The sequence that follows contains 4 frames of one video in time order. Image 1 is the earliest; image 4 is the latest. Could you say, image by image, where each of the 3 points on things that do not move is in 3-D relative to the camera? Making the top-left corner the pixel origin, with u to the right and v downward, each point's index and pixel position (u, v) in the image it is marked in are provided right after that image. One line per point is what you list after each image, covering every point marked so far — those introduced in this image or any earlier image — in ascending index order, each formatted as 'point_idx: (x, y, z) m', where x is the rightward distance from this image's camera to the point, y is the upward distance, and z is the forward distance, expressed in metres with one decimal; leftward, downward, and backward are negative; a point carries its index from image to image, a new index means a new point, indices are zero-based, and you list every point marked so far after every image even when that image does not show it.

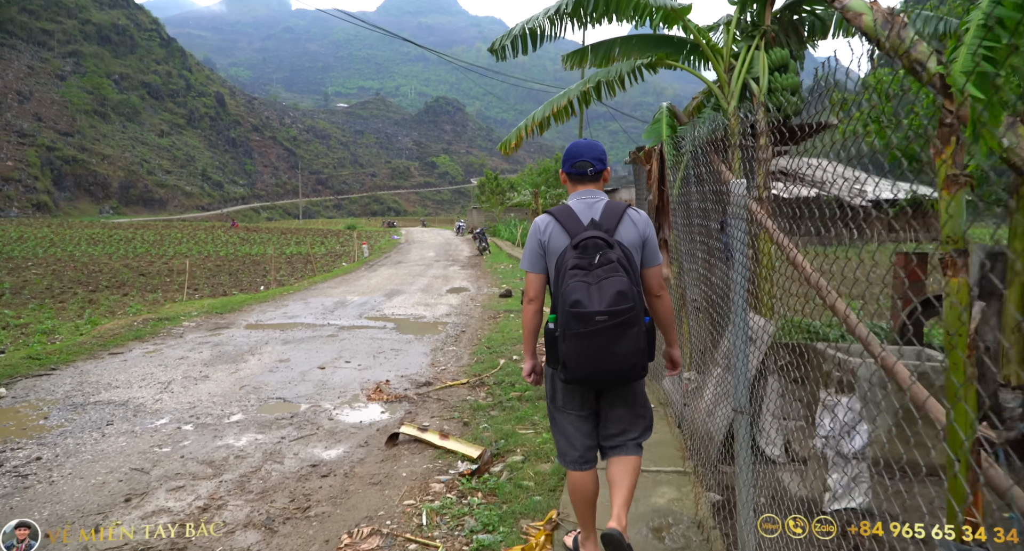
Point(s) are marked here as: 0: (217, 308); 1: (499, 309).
0: (-4.8, -0.5, +10.1) m
1: (-0.2, -0.6, +10.4) m
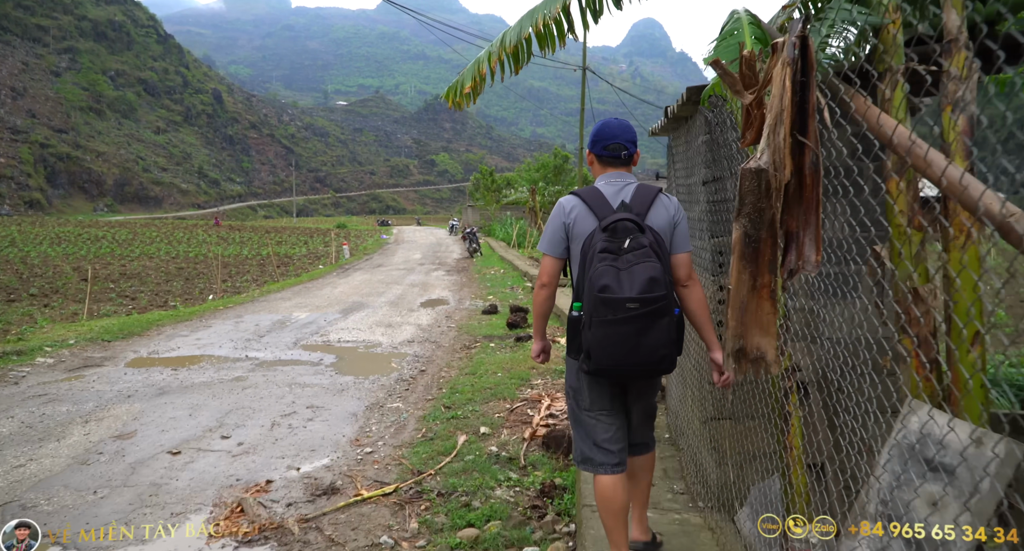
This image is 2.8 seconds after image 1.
0: (-5.0, -0.7, +7.8) m
1: (-0.5, -0.8, +8.1) m
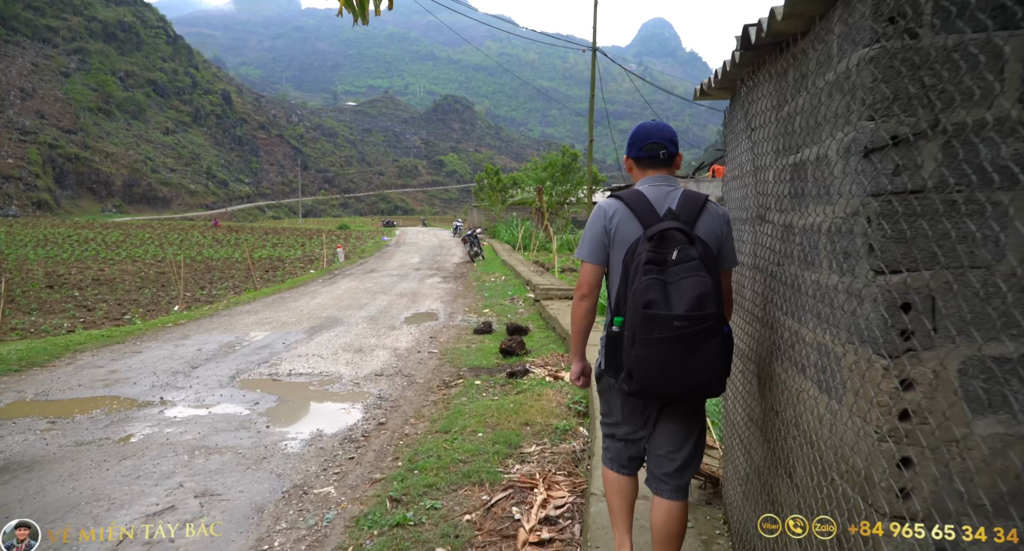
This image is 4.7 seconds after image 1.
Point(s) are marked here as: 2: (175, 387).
0: (-5.1, -0.9, +6.3) m
1: (-0.5, -1.0, +6.6) m
2: (-3.1, -1.0, +5.7) m
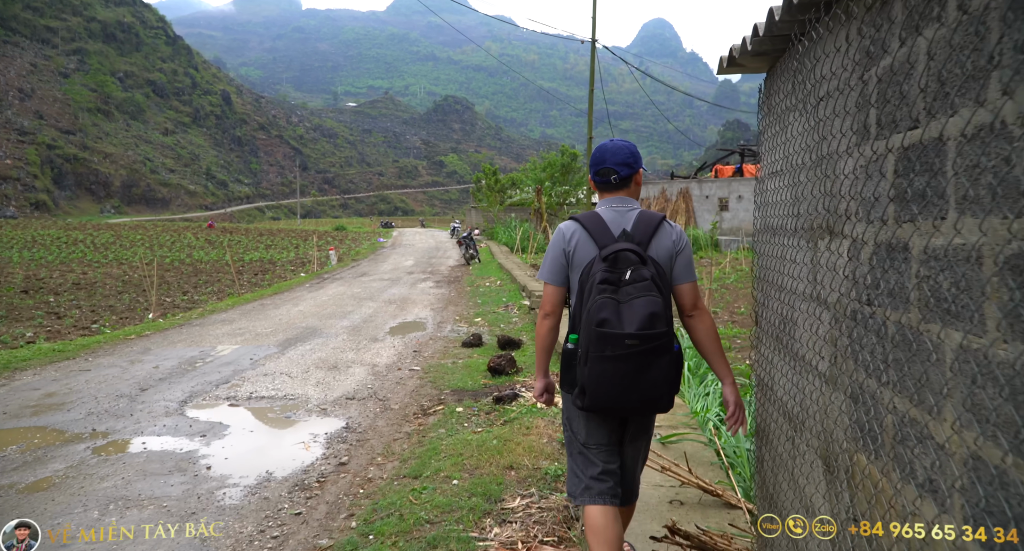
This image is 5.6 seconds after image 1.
0: (-5.2, -1.0, +5.6) m
1: (-0.7, -1.1, +5.9) m
2: (-3.2, -1.1, +5.0) m
